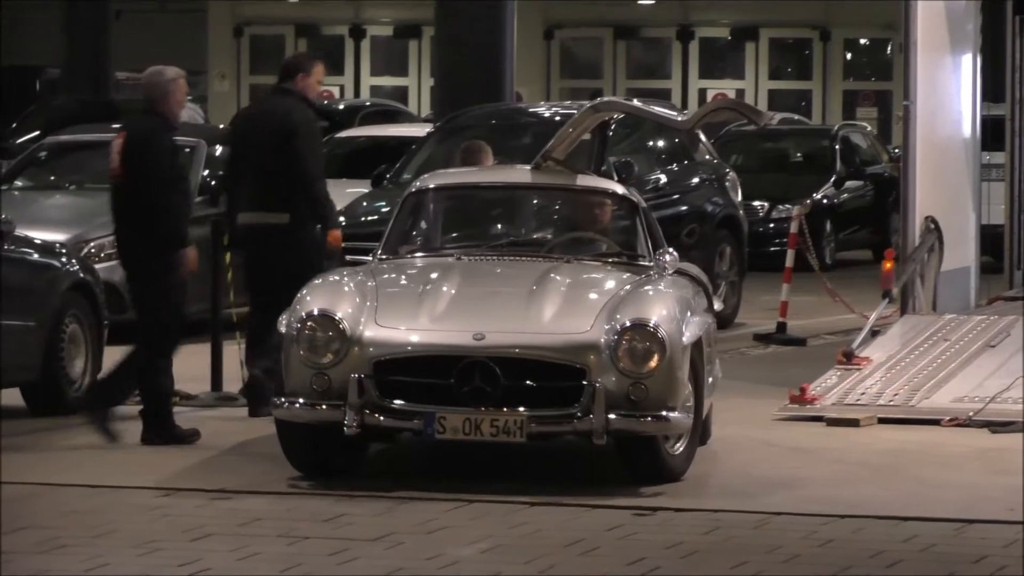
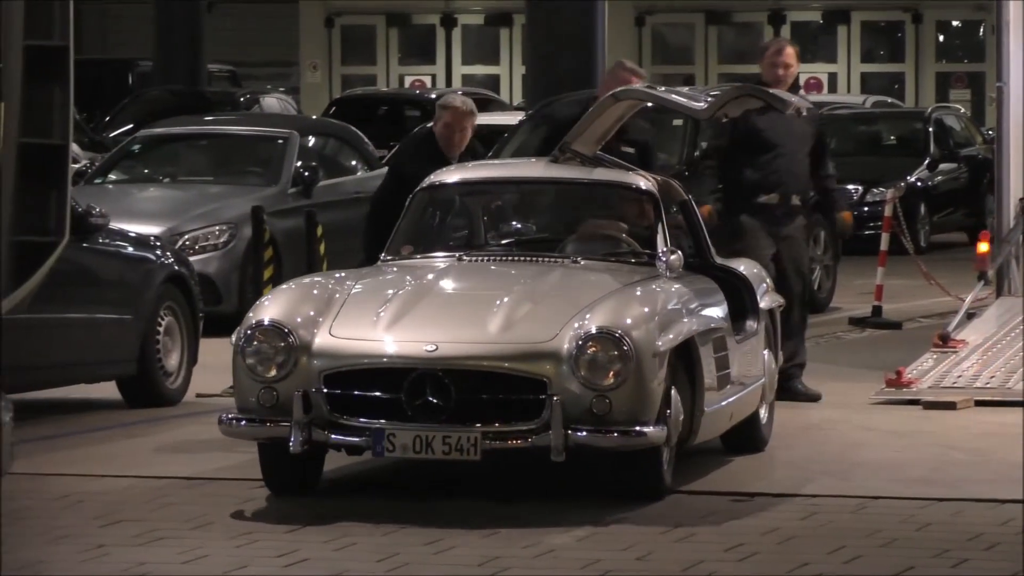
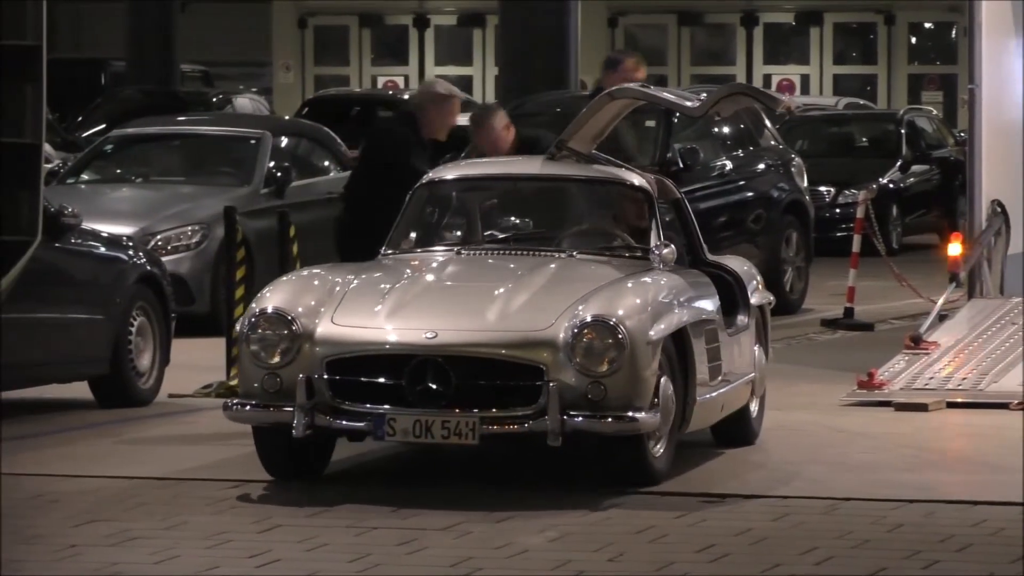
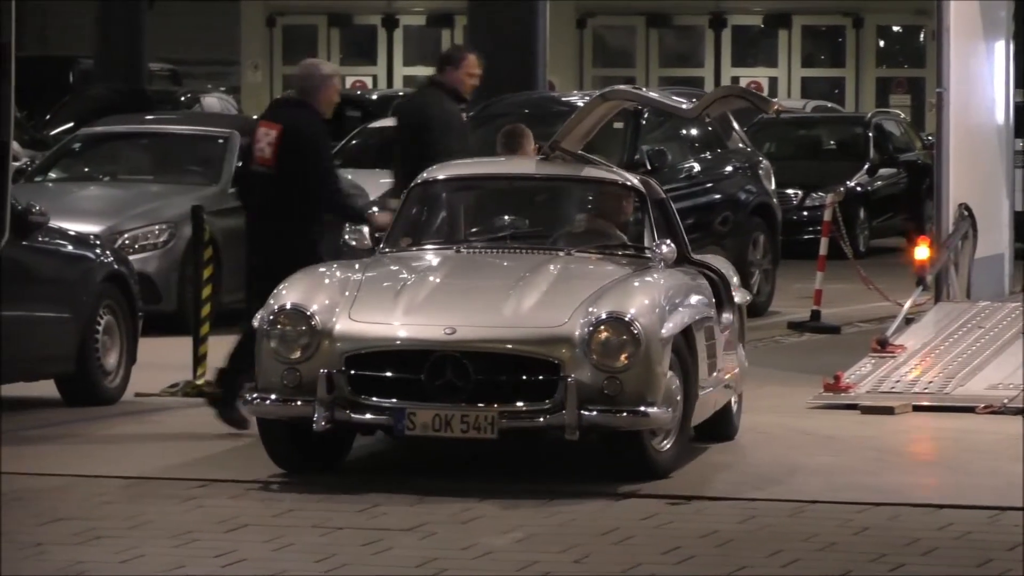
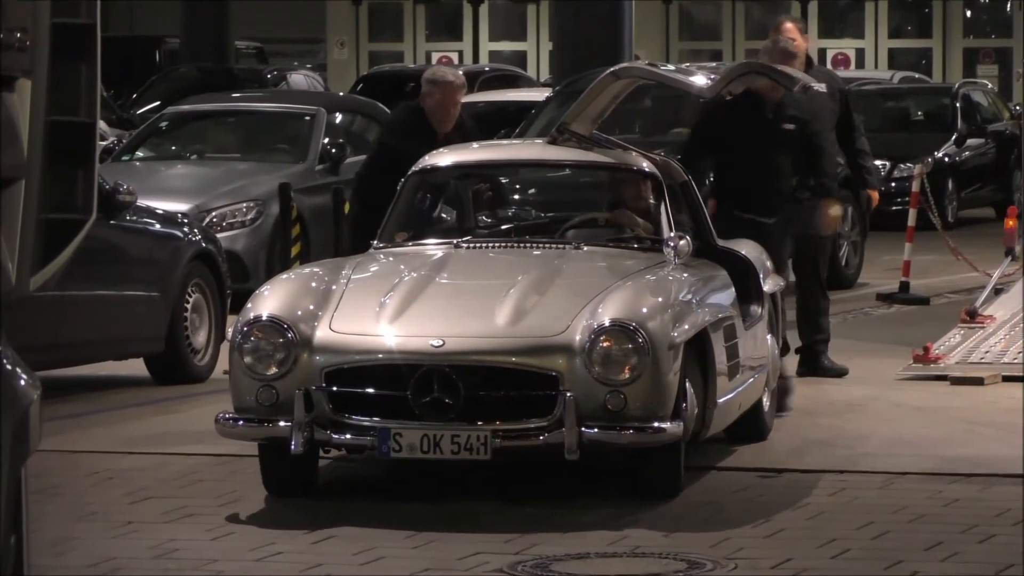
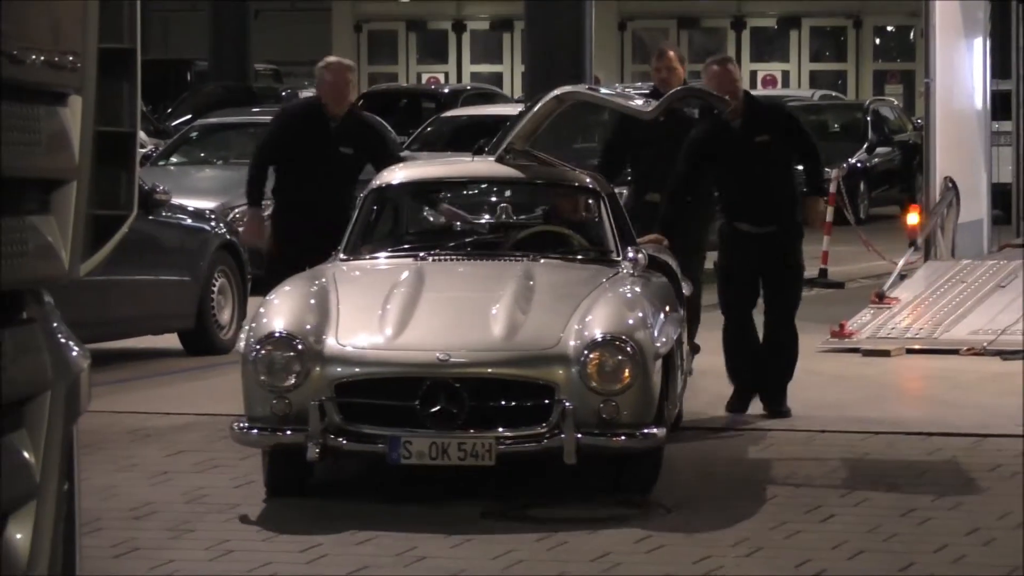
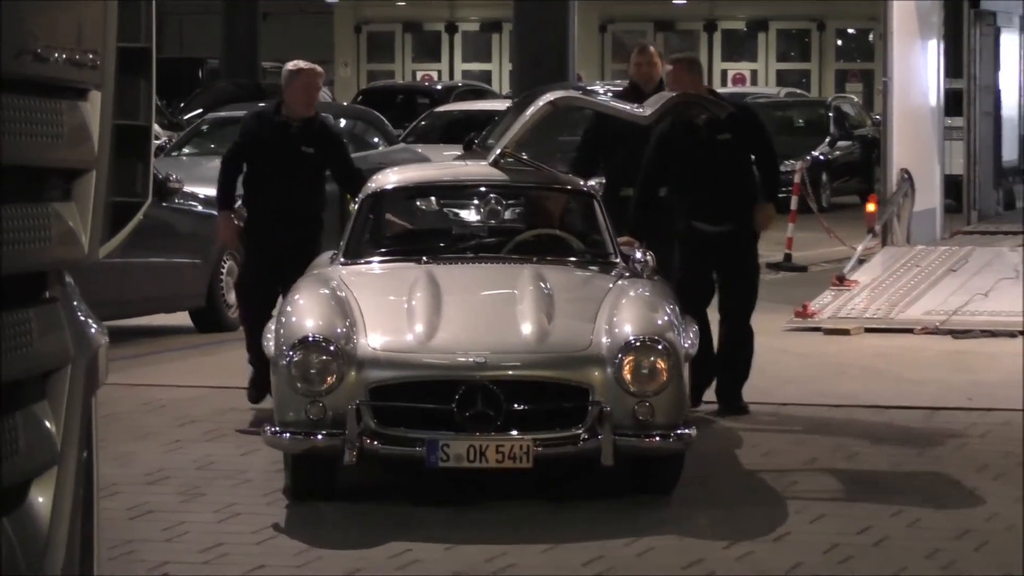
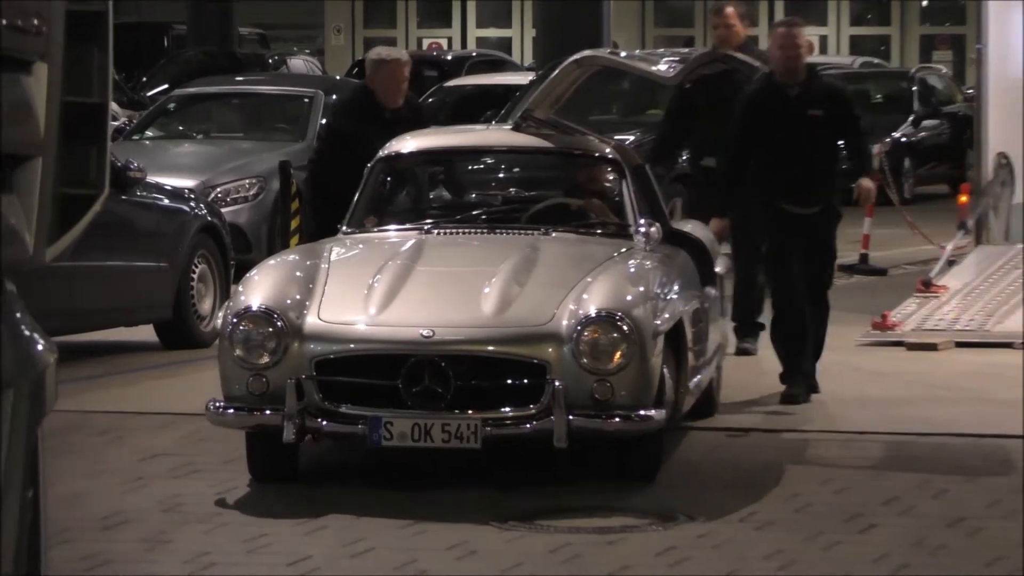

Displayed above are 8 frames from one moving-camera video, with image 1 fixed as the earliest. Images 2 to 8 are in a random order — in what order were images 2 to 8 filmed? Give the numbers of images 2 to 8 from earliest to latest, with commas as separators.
4, 3, 2, 5, 8, 6, 7
